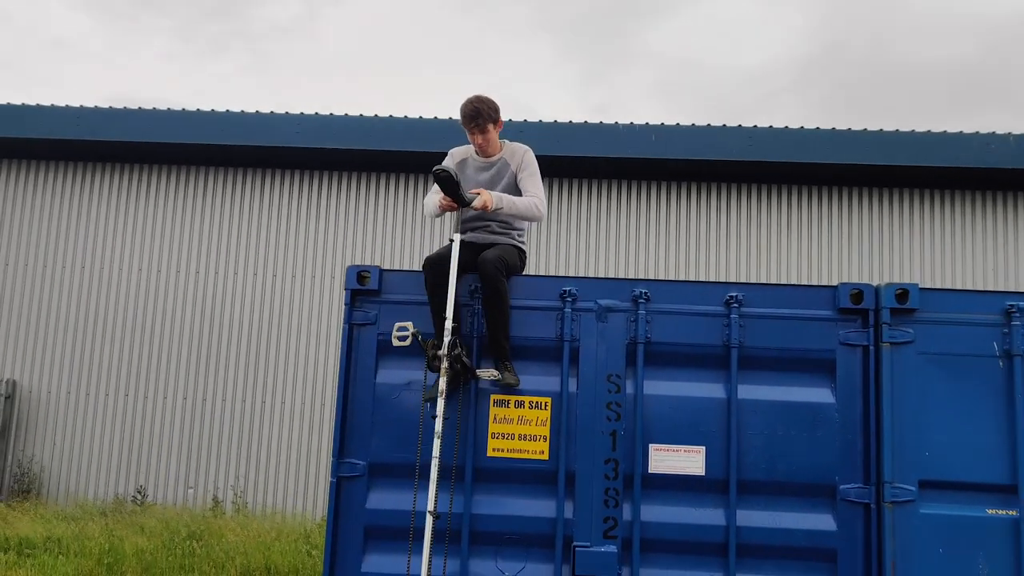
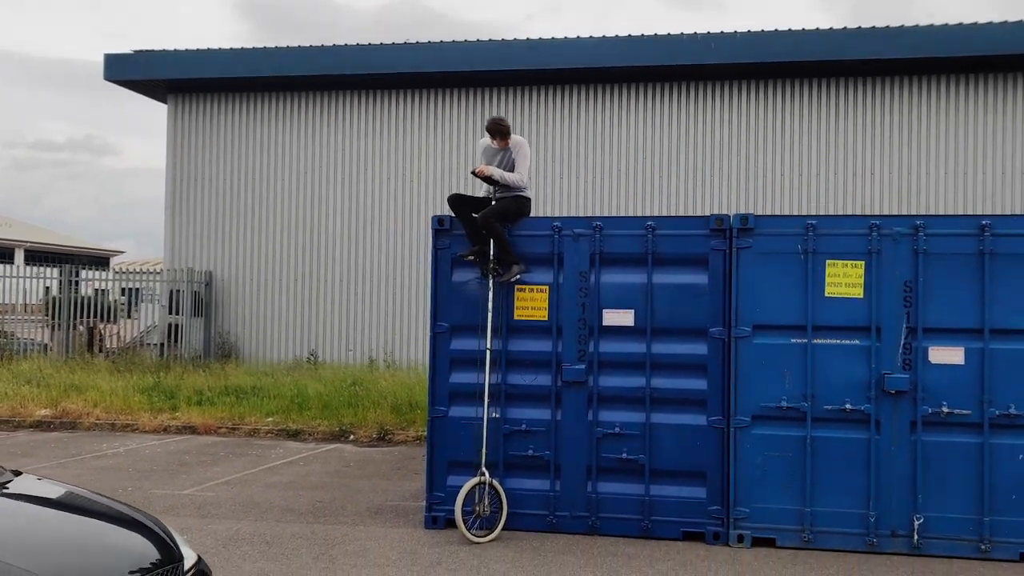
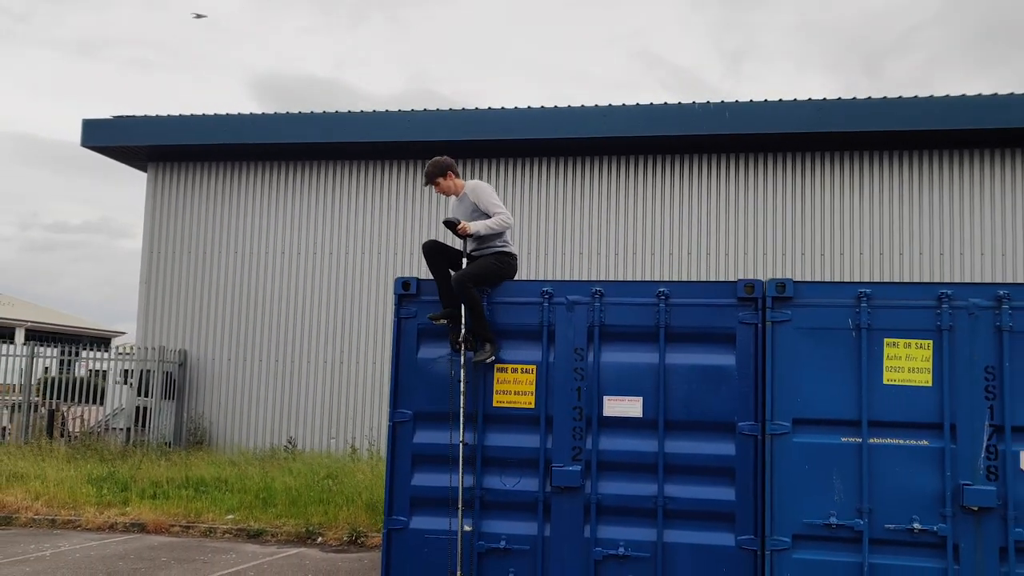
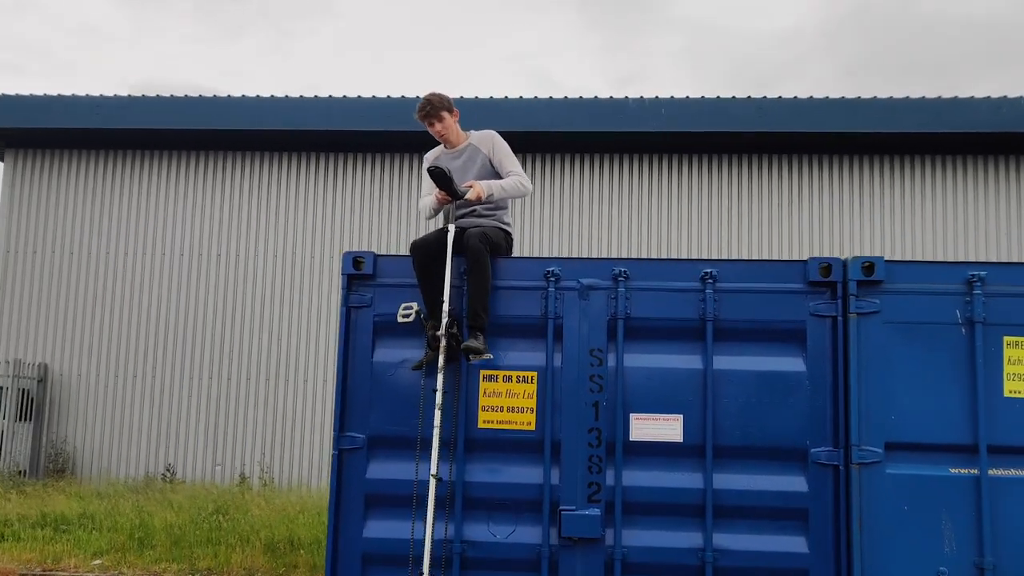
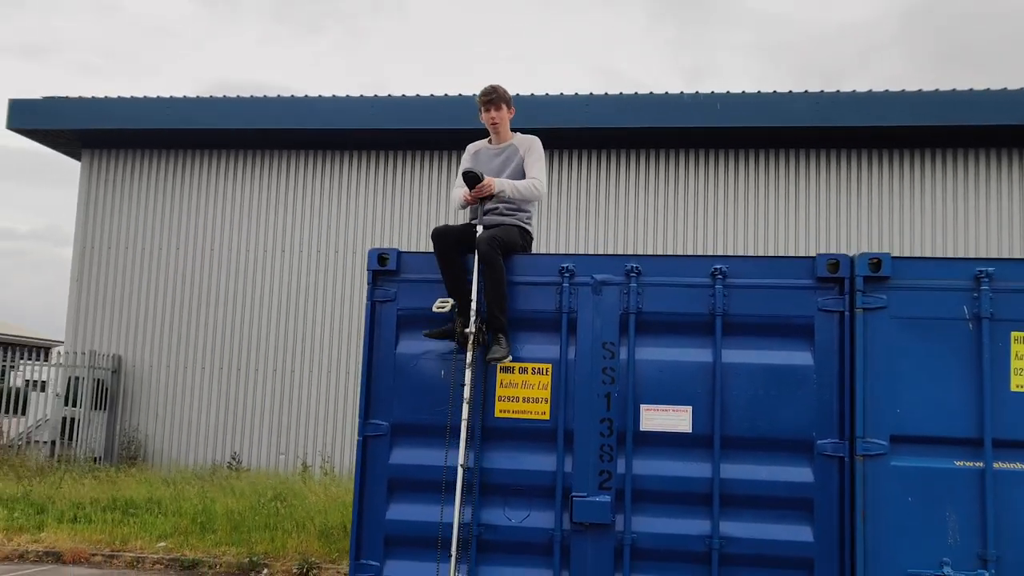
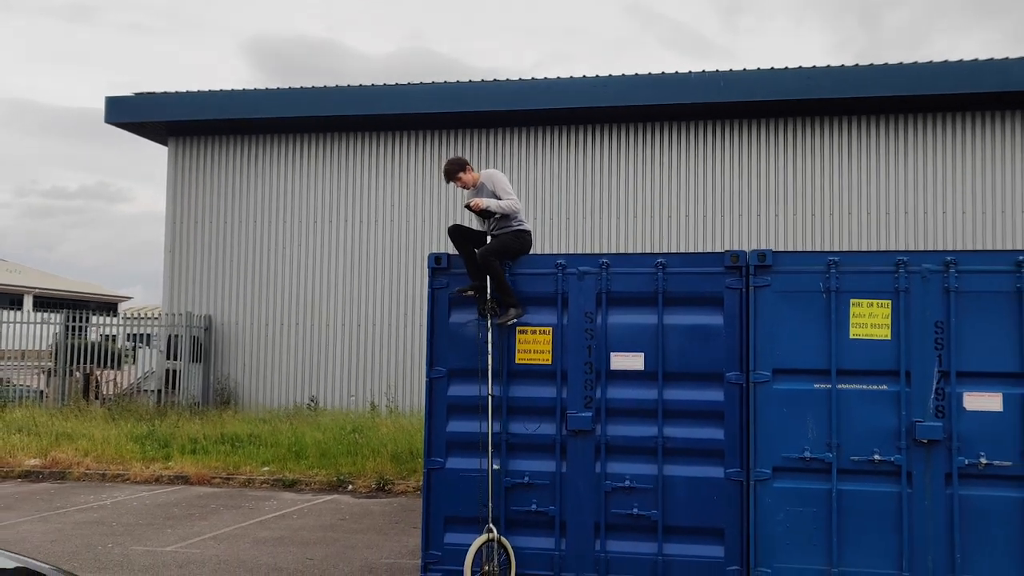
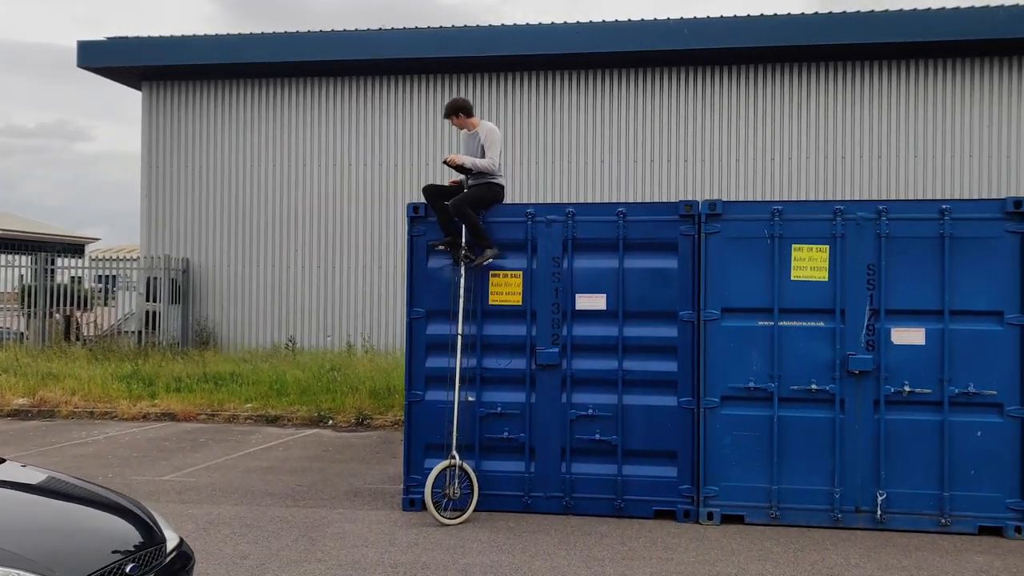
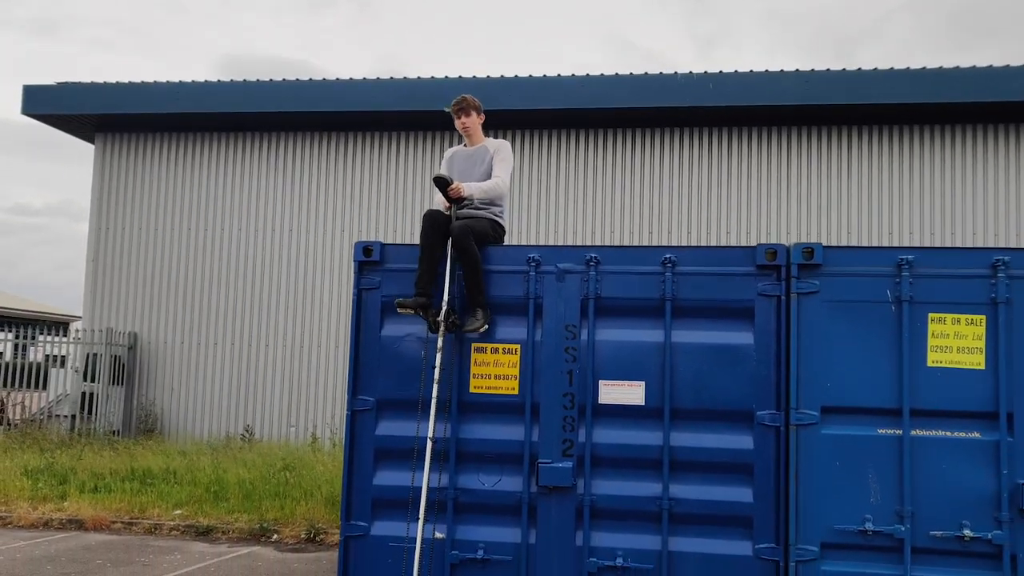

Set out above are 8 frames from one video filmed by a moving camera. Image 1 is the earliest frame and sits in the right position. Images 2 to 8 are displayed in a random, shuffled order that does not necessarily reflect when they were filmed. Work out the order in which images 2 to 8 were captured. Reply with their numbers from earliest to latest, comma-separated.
4, 5, 8, 3, 6, 2, 7
